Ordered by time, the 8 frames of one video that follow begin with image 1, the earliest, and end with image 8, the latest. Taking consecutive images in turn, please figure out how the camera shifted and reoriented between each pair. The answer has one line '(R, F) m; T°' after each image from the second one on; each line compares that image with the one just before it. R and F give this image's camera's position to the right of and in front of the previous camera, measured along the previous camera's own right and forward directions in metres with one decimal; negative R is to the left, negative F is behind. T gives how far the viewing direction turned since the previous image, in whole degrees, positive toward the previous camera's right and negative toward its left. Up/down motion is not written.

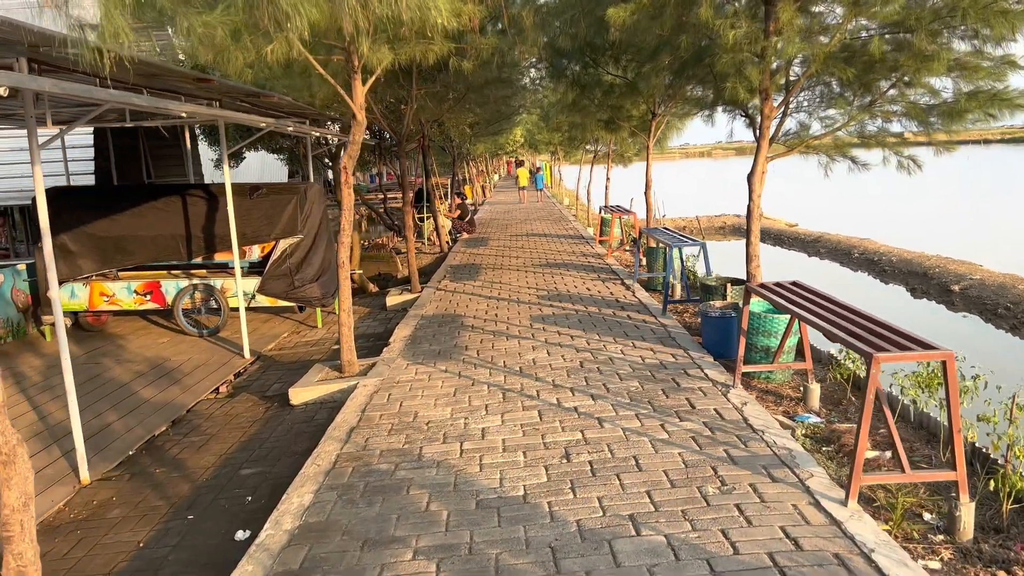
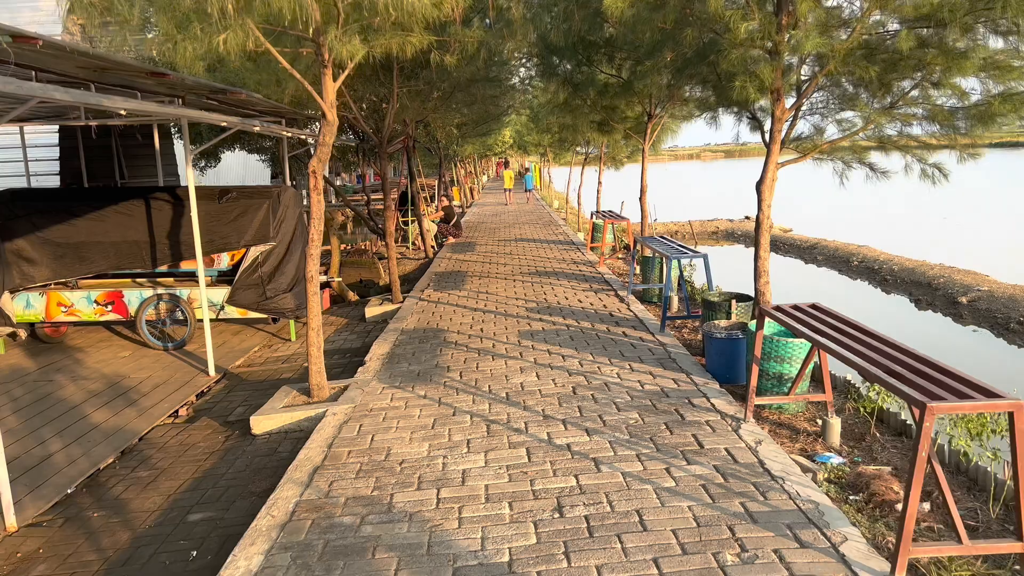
(0.0, +0.6) m; +1°
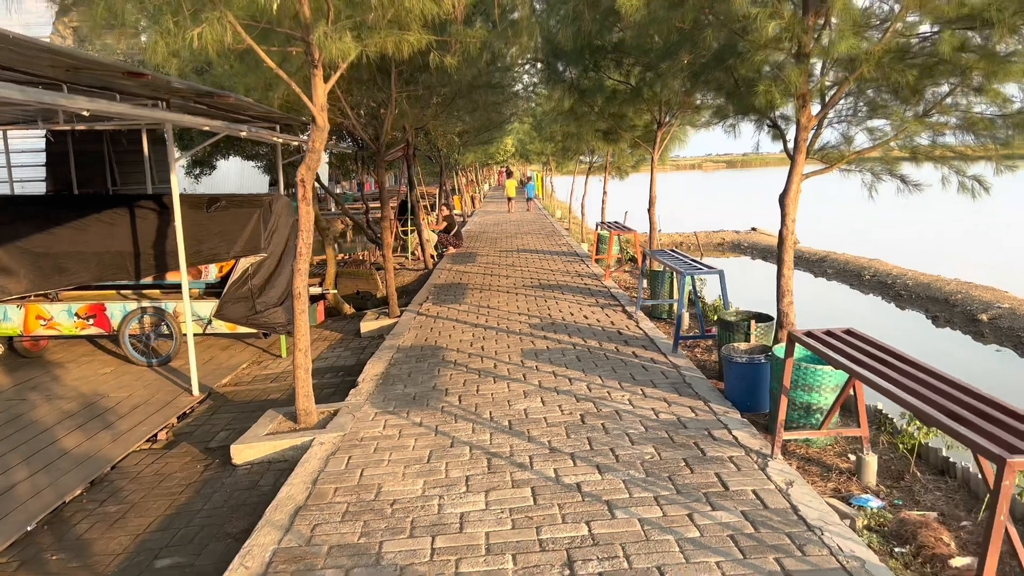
(0.0, +0.4) m; 0°
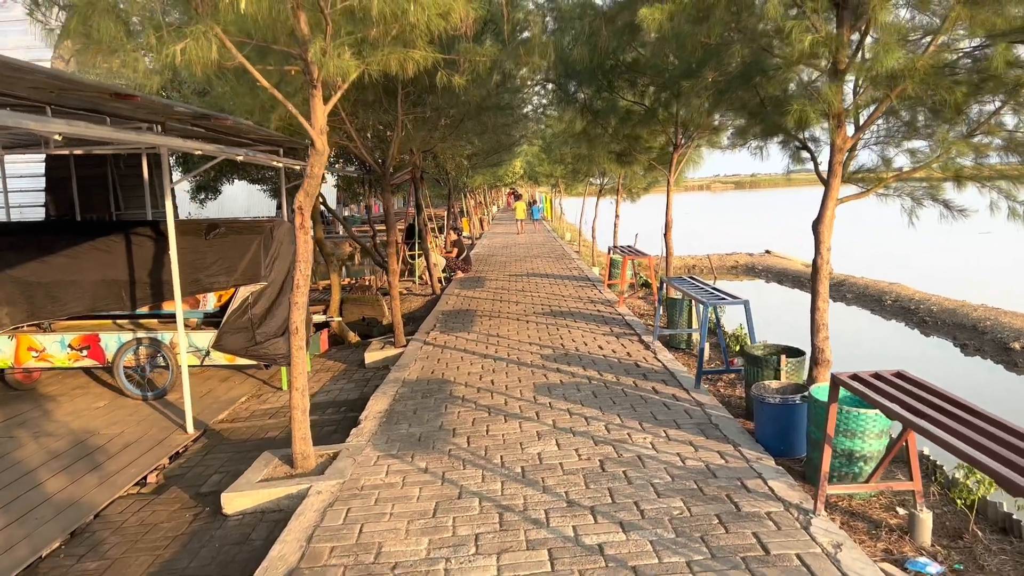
(0.0, +0.4) m; -1°
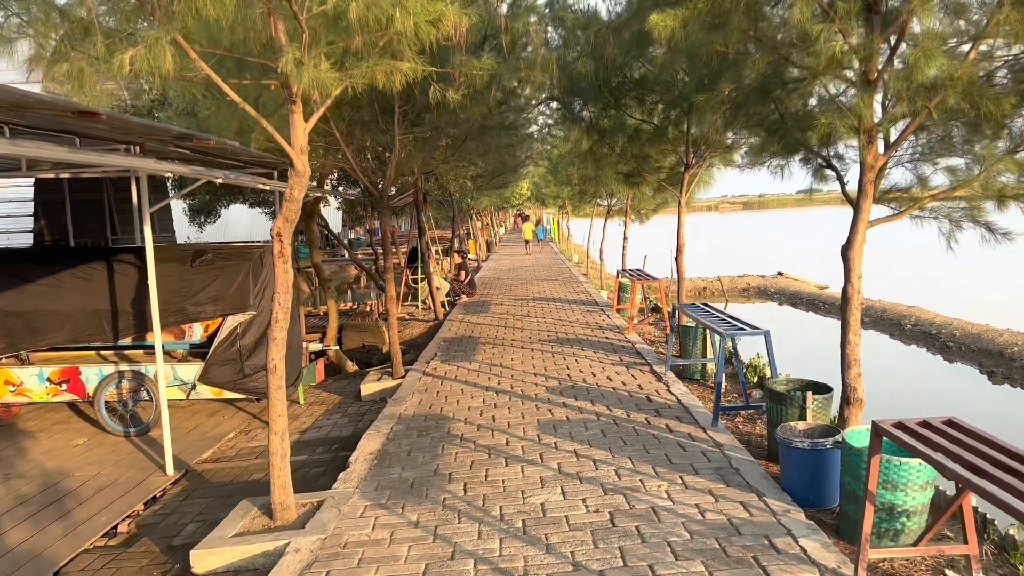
(0.0, +0.4) m; -1°
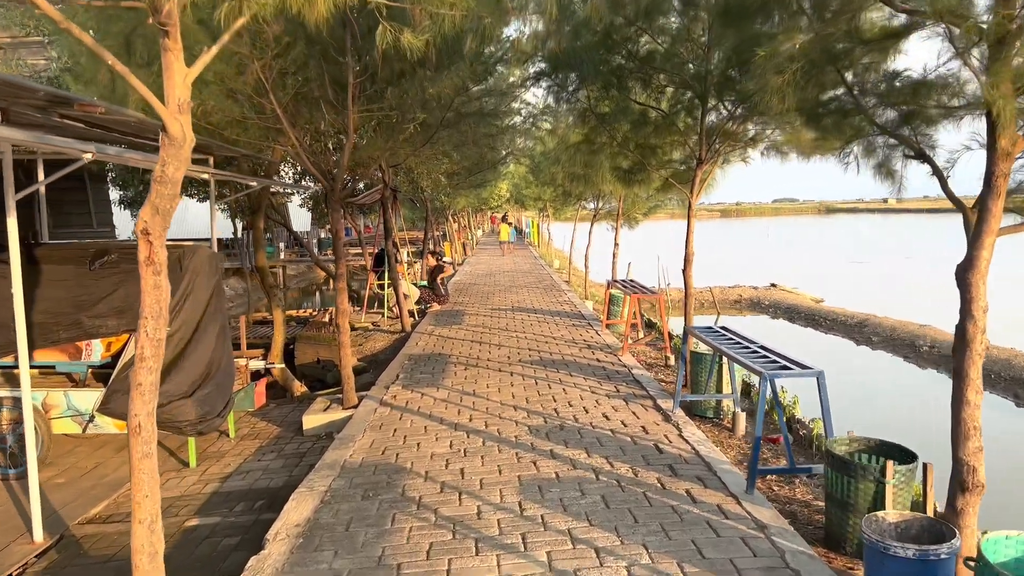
(0.0, +1.4) m; +2°
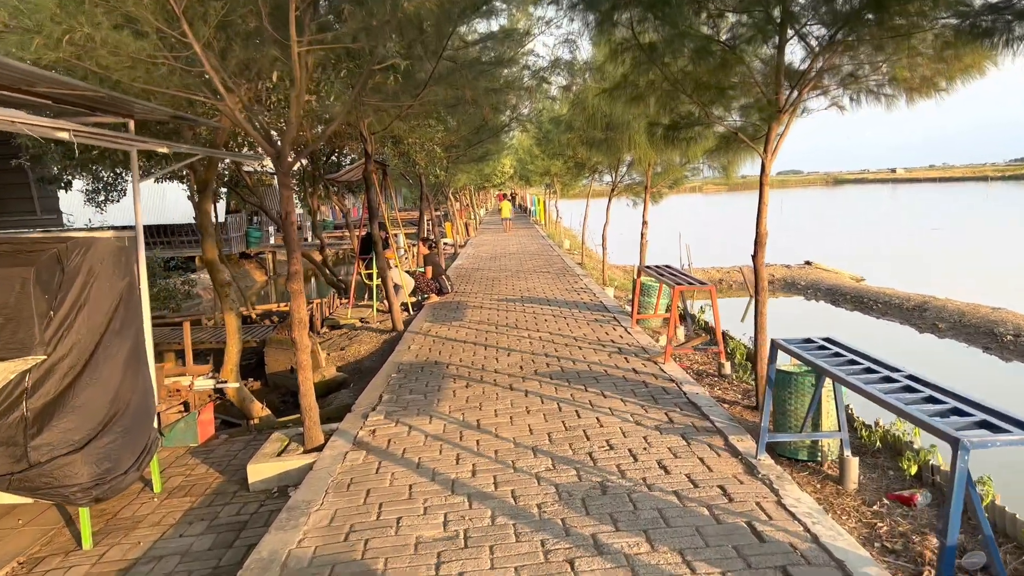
(-0.1, +1.8) m; 0°
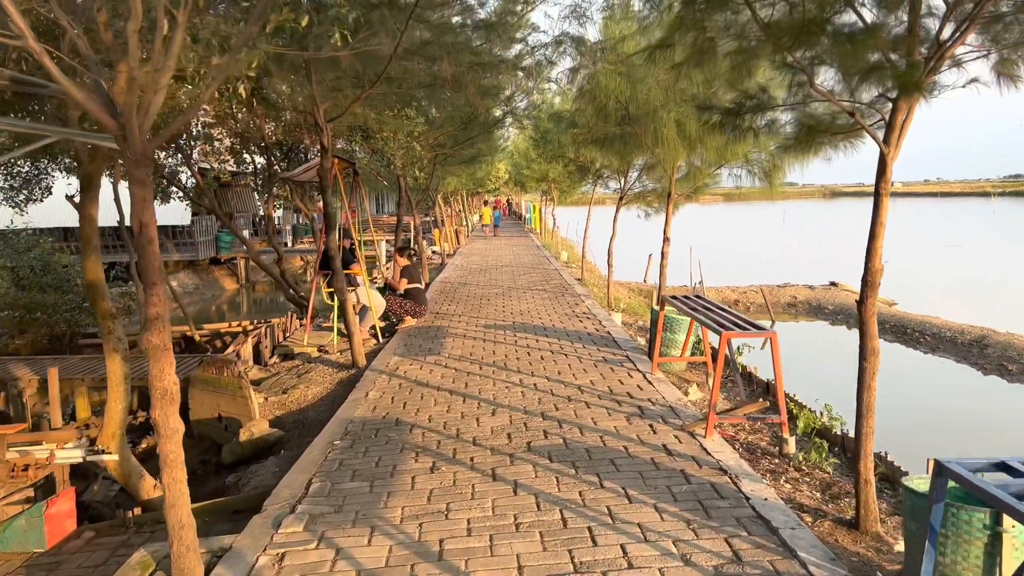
(0.0, +1.8) m; 0°
